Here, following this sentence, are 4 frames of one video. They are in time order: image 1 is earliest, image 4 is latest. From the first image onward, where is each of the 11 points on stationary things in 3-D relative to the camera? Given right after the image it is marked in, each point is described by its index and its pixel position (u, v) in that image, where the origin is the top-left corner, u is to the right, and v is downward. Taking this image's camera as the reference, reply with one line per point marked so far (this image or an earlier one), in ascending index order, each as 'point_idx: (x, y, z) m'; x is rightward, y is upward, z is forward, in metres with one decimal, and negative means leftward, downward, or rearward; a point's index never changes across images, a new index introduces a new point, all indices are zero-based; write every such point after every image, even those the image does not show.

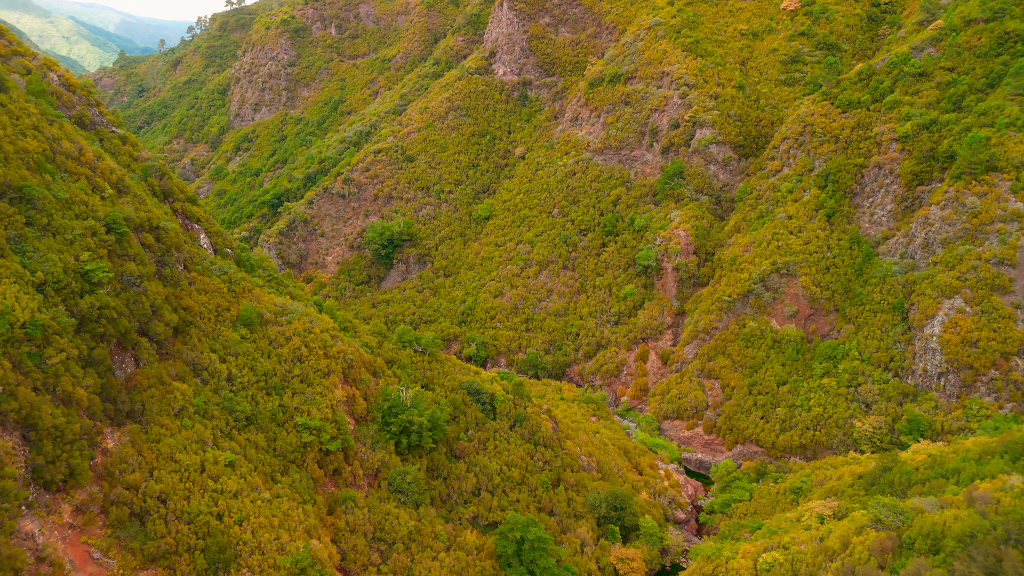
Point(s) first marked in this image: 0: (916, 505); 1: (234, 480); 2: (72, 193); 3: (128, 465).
0: (+15.7, -8.5, +18.2) m
1: (-11.2, -7.8, +19.1) m
2: (-18.0, +3.9, +19.3) m
3: (-13.6, -6.3, +16.8) m
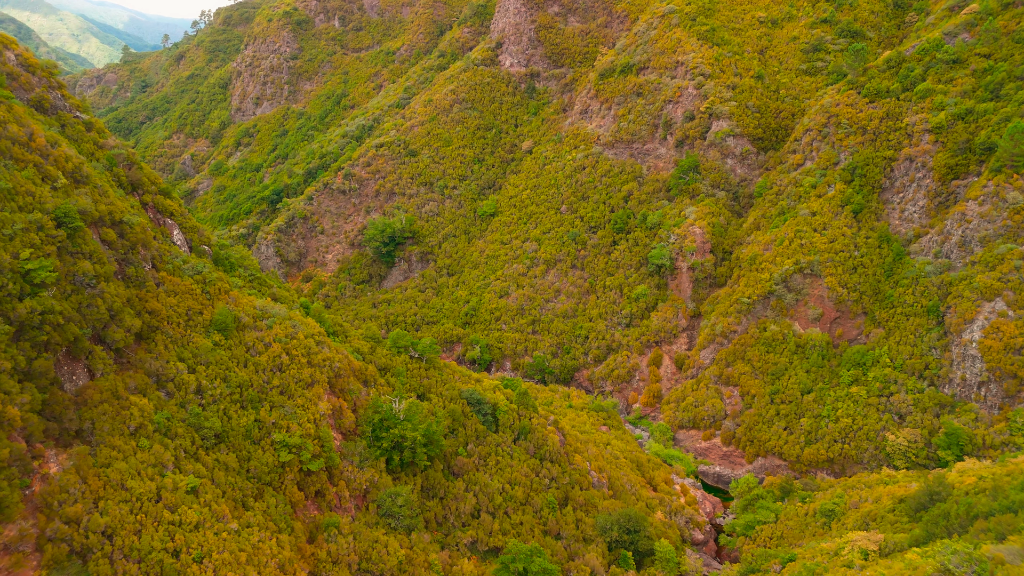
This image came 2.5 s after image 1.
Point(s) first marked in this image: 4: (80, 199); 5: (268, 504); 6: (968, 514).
0: (+15.7, -8.6, +15.5) m
1: (-11.2, -7.9, +16.8) m
2: (-17.9, +3.8, +17.1) m
3: (-13.6, -6.4, +14.5) m
4: (-17.3, +3.6, +18.9) m
5: (-9.7, -8.6, +18.8) m
6: (+19.1, -9.5, +19.9) m
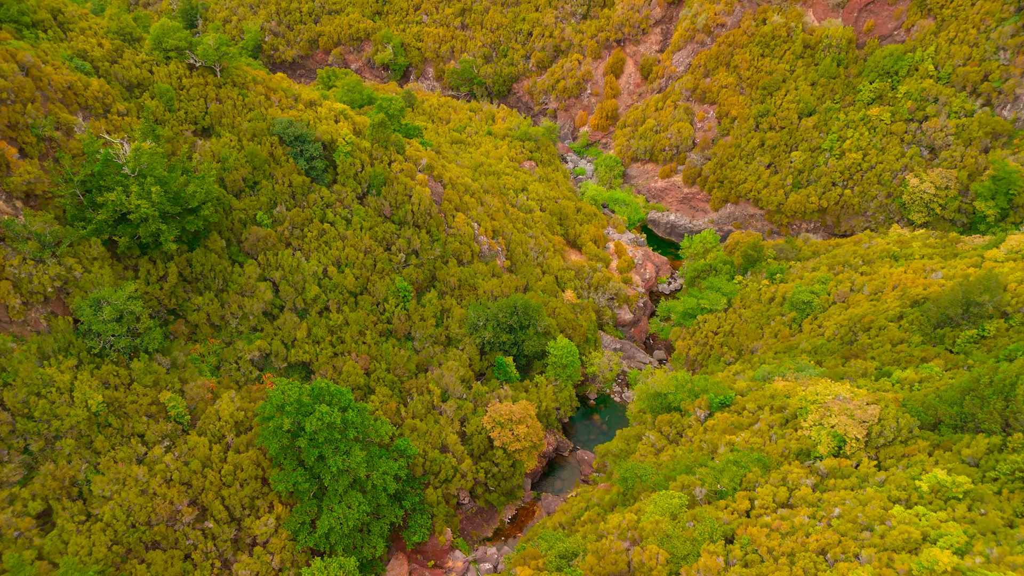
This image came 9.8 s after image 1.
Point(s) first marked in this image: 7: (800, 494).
0: (+15.4, -8.4, +16.9) m
1: (-11.3, -8.0, +20.2) m
2: (-18.1, +3.6, +21.2) m
3: (-13.9, -6.5, +18.2) m
4: (-17.3, +3.3, +22.9) m
5: (-9.6, -8.7, +22.1) m
6: (+19.2, -9.3, +21.0) m
7: (+8.5, -6.1, +13.9) m
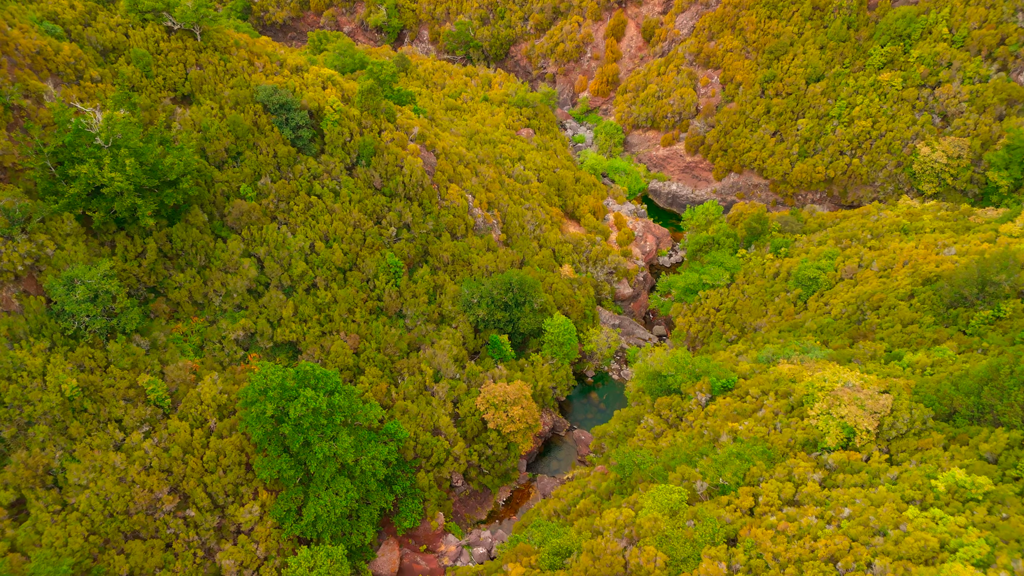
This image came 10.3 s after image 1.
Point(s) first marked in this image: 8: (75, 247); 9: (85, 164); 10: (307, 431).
0: (+15.2, -7.7, +16.4) m
1: (-11.5, -7.1, +19.6) m
2: (-18.4, +4.5, +19.8) m
3: (-14.1, -5.7, +17.4) m
4: (-17.6, +4.4, +21.6) m
5: (-9.9, -7.7, +21.6) m
6: (+19.0, -8.3, +20.6) m
7: (+8.3, -5.6, +13.3) m
8: (-17.5, +1.6, +18.8) m
9: (-16.8, +4.8, +18.5) m
10: (-7.6, -5.3, +17.6) m
